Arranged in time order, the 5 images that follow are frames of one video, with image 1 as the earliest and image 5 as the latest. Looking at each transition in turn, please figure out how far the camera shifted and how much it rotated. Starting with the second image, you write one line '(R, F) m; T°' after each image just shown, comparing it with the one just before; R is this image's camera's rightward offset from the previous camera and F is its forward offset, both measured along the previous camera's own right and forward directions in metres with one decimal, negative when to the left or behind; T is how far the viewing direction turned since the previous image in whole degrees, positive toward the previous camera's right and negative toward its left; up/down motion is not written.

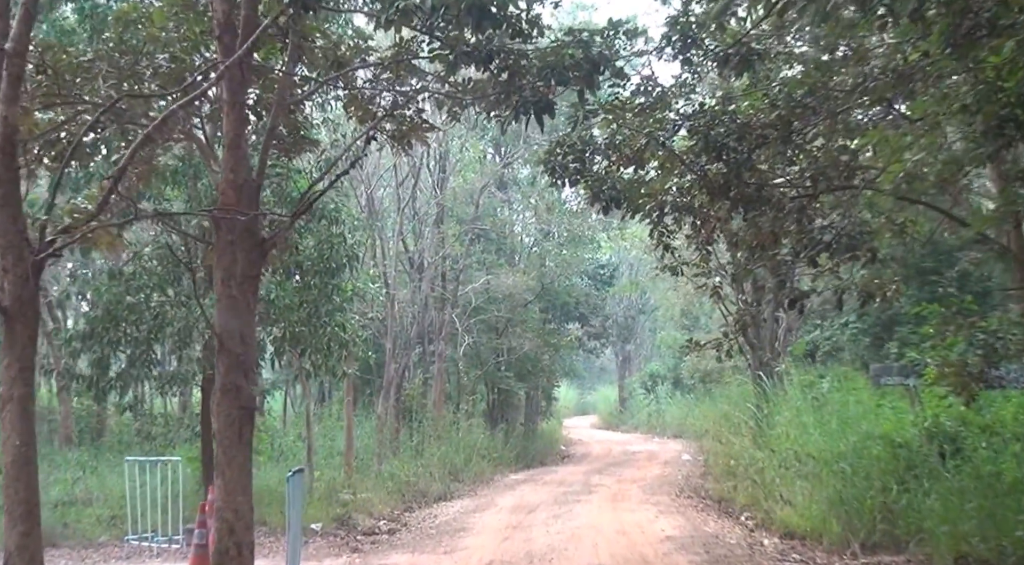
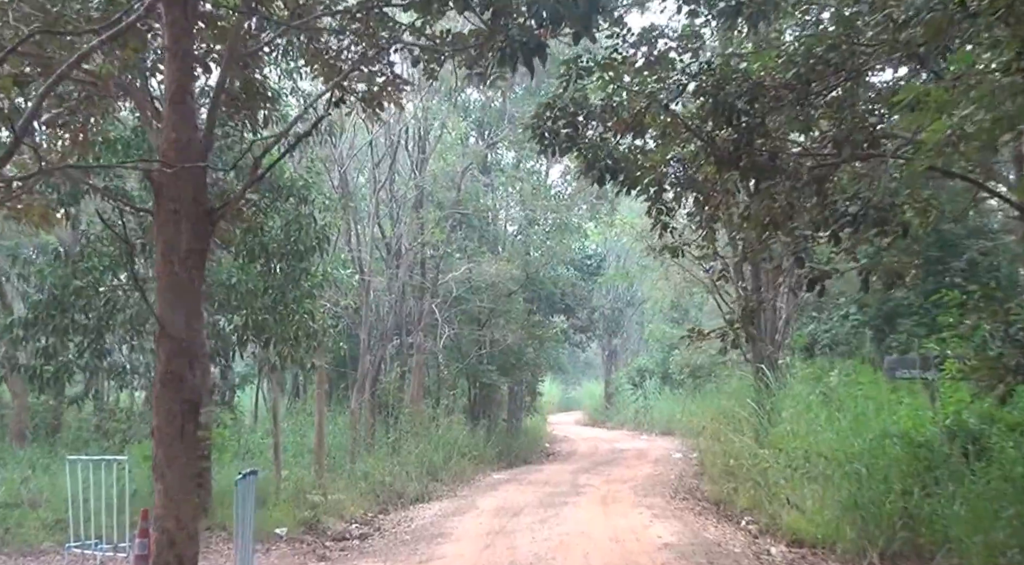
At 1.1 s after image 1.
(0.0, +1.0) m; +1°
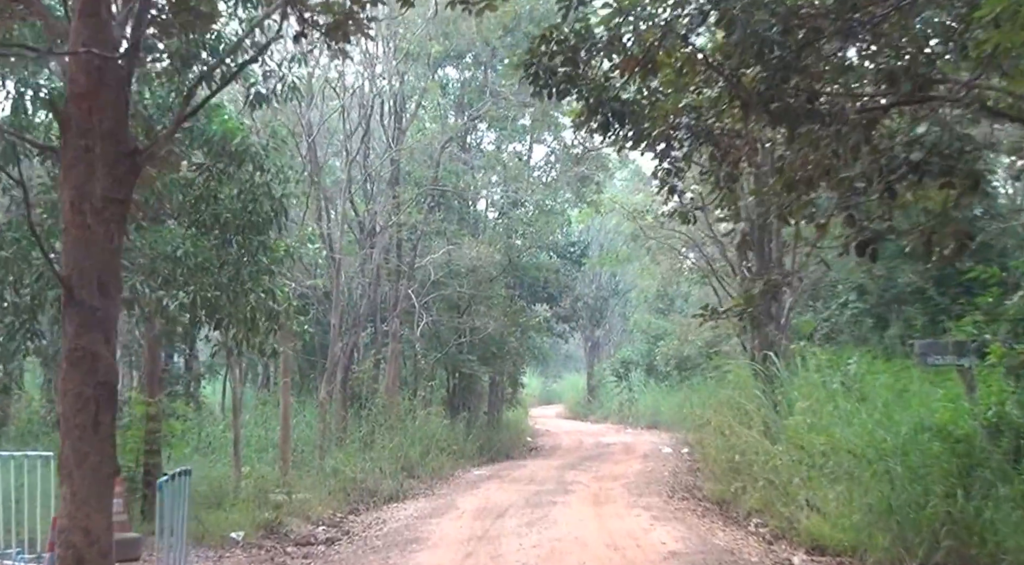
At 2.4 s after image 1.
(-0.1, +1.3) m; +1°
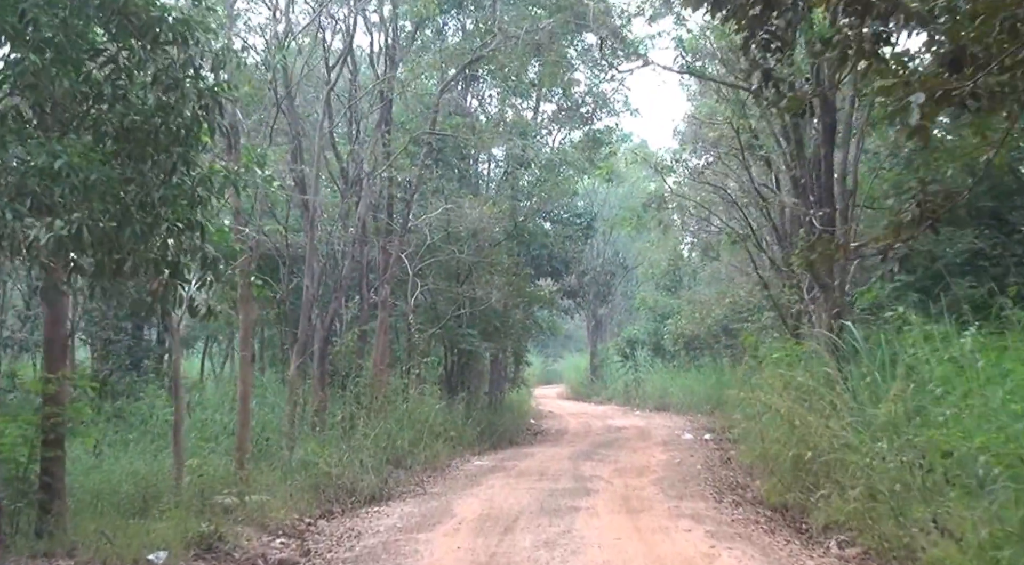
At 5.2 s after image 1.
(-0.1, +2.7) m; 0°
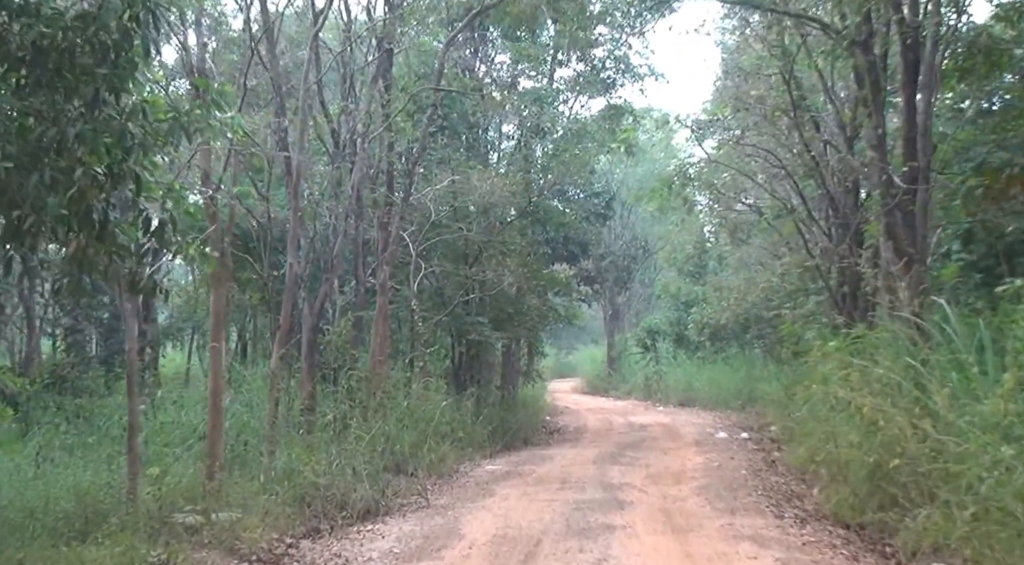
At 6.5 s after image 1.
(-0.1, +1.8) m; 0°
